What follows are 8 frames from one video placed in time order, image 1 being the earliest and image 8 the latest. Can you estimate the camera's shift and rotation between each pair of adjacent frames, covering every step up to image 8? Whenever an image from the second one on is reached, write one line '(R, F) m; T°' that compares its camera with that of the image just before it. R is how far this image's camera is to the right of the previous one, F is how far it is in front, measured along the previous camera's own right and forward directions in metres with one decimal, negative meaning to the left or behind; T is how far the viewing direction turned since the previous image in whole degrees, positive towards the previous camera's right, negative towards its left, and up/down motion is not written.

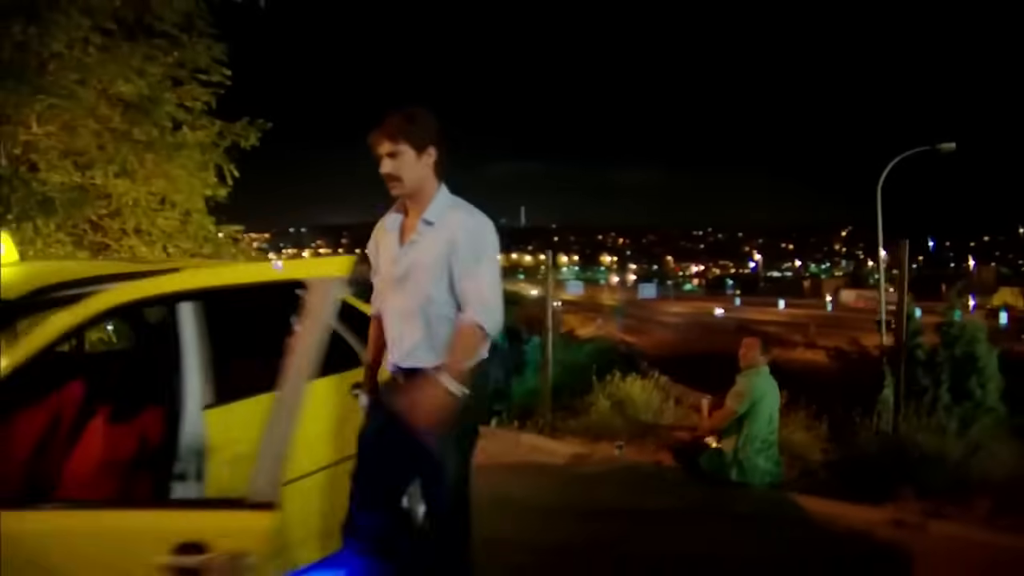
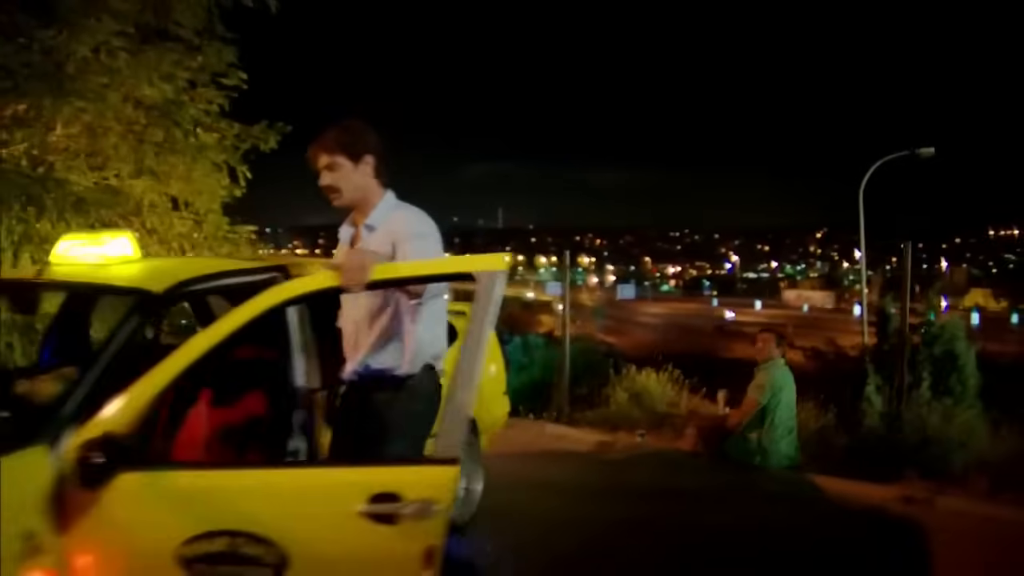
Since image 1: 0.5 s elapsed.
(-0.4, -0.4) m; +1°
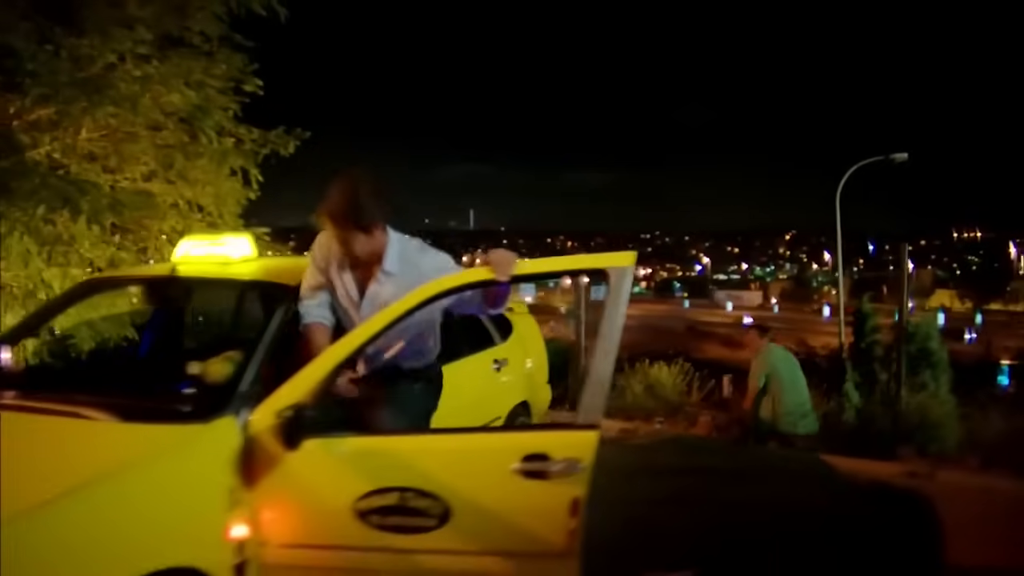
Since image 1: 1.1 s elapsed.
(-0.5, -0.5) m; +2°
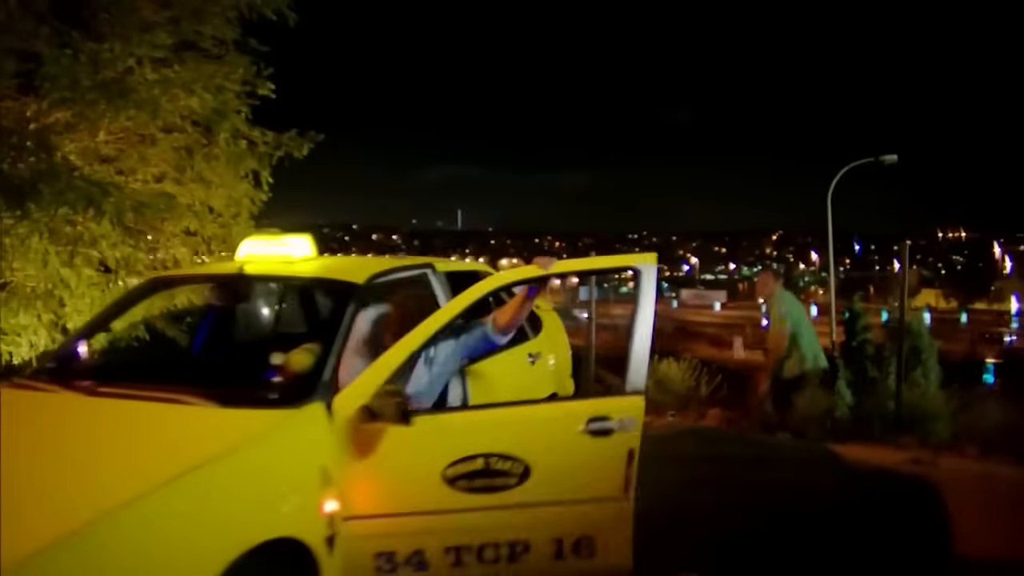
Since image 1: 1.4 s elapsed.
(-0.3, -0.3) m; +1°
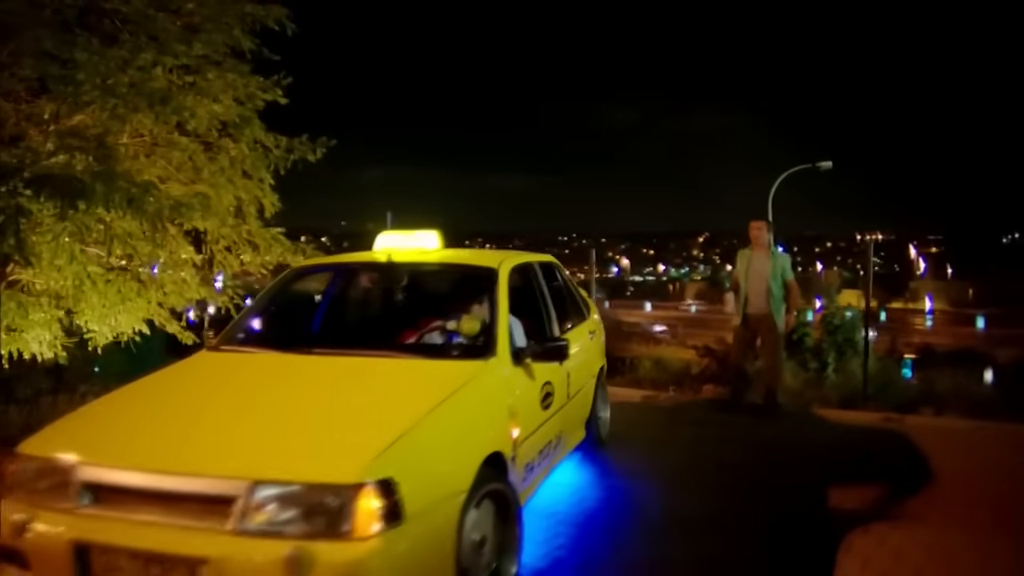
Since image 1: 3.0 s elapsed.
(-1.0, -1.1) m; +4°
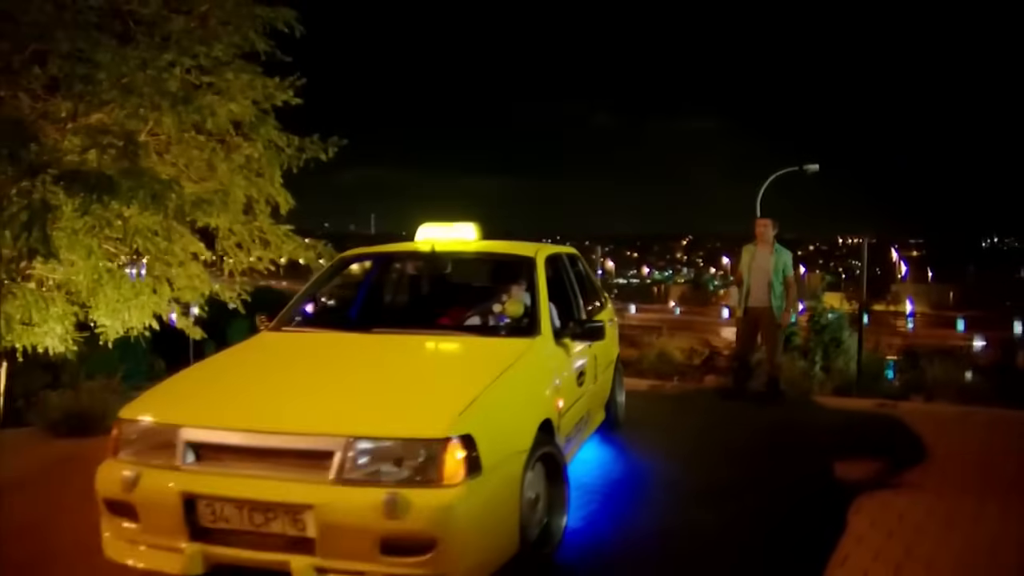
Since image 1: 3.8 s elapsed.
(-0.3, -0.4) m; +1°
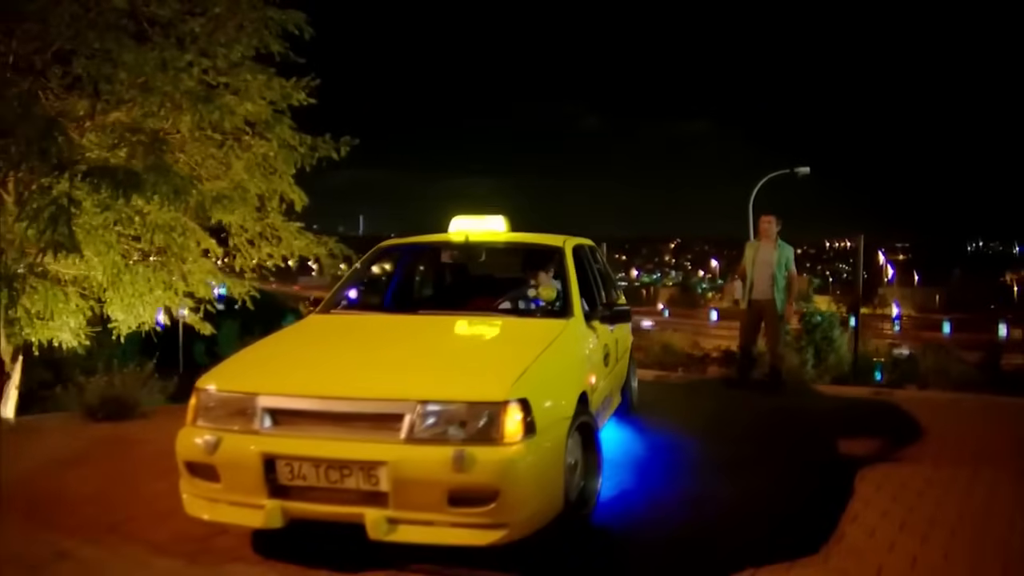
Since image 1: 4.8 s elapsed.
(-0.3, -0.4) m; +1°
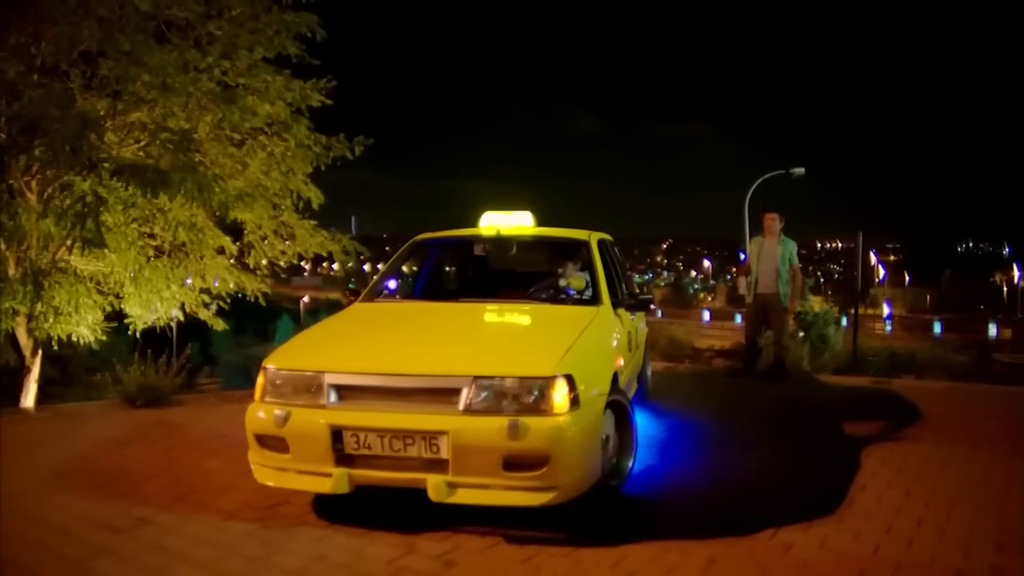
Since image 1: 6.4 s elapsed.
(-0.3, -0.5) m; 0°
